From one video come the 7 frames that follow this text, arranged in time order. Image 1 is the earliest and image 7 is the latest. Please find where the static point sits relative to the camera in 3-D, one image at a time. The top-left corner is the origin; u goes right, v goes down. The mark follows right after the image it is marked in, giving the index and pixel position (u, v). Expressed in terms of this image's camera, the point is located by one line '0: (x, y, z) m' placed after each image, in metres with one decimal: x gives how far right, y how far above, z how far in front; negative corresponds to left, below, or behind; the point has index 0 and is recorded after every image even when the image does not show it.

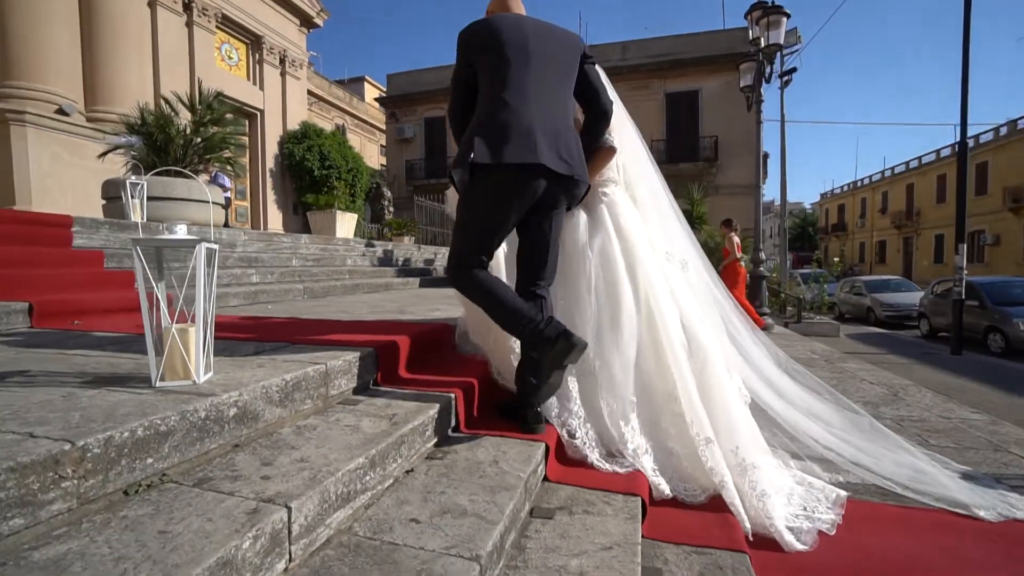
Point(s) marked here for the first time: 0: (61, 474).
0: (-1.0, -0.4, +1.0) m
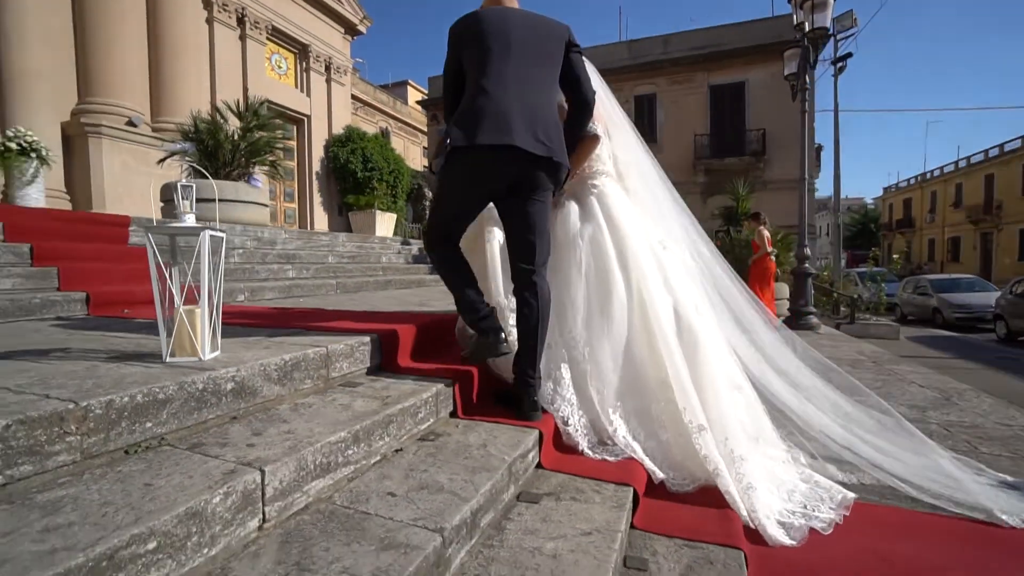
0: (-1.2, -0.4, +1.2) m
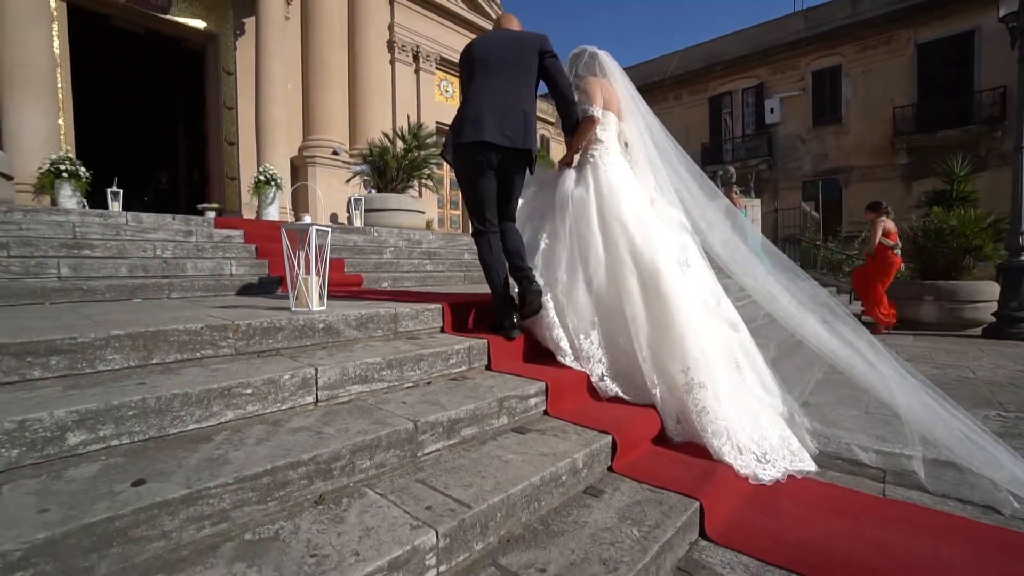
0: (-1.3, -0.2, +2.1) m
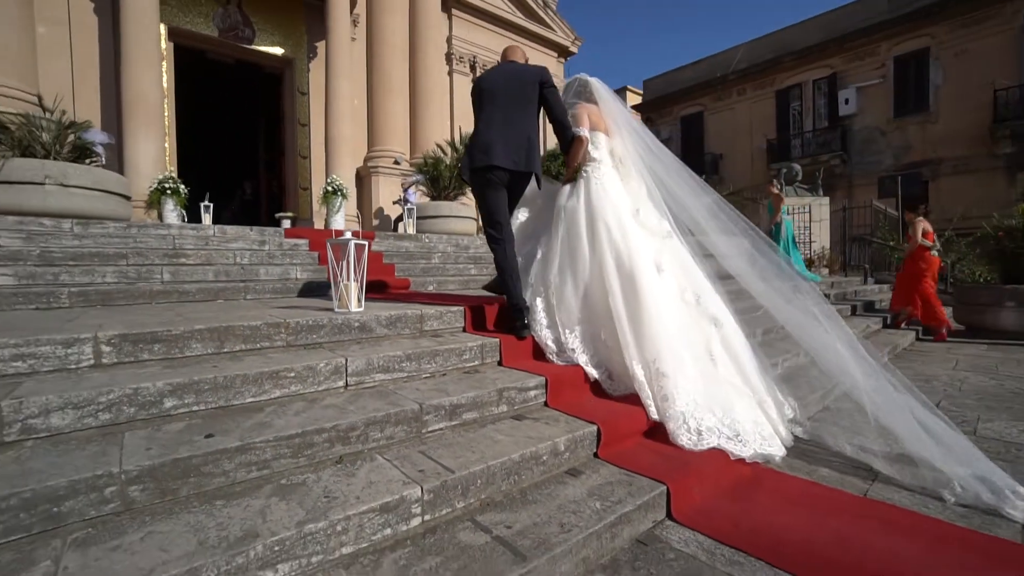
0: (-1.4, -0.3, +2.7) m
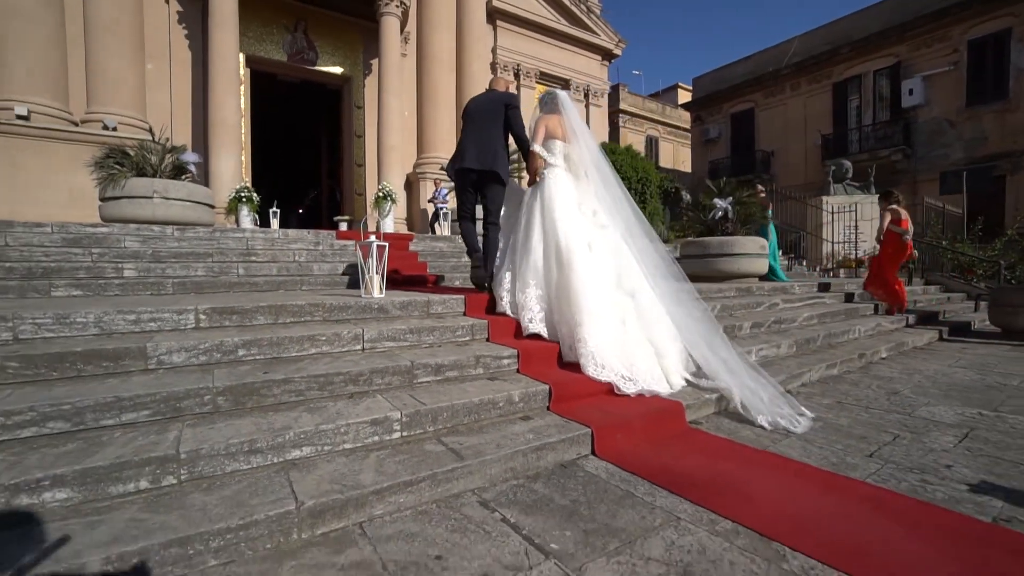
0: (-1.5, -0.2, +3.6) m
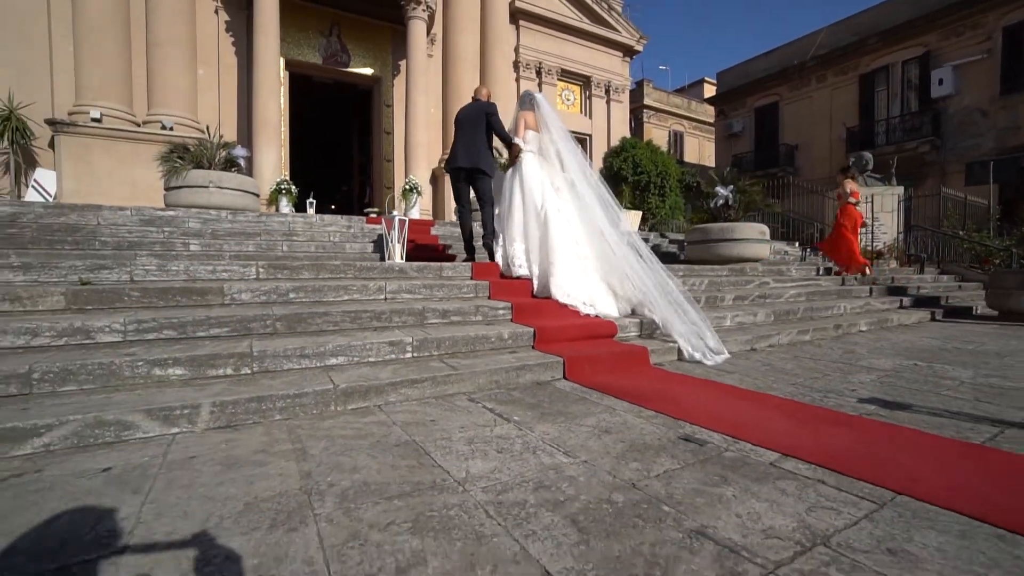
0: (-1.6, +0.2, +4.4) m
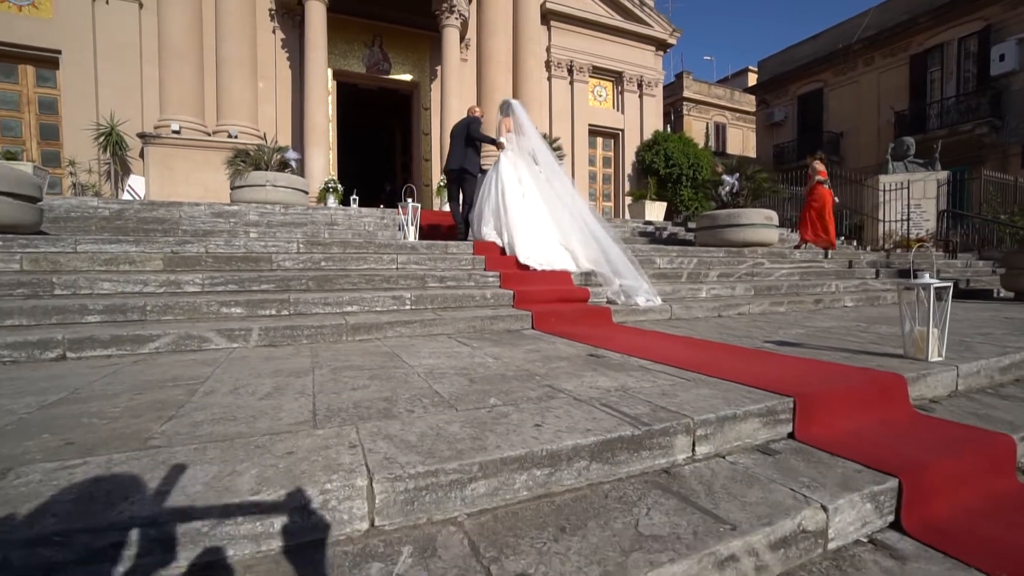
0: (-1.7, +0.5, +5.5) m
